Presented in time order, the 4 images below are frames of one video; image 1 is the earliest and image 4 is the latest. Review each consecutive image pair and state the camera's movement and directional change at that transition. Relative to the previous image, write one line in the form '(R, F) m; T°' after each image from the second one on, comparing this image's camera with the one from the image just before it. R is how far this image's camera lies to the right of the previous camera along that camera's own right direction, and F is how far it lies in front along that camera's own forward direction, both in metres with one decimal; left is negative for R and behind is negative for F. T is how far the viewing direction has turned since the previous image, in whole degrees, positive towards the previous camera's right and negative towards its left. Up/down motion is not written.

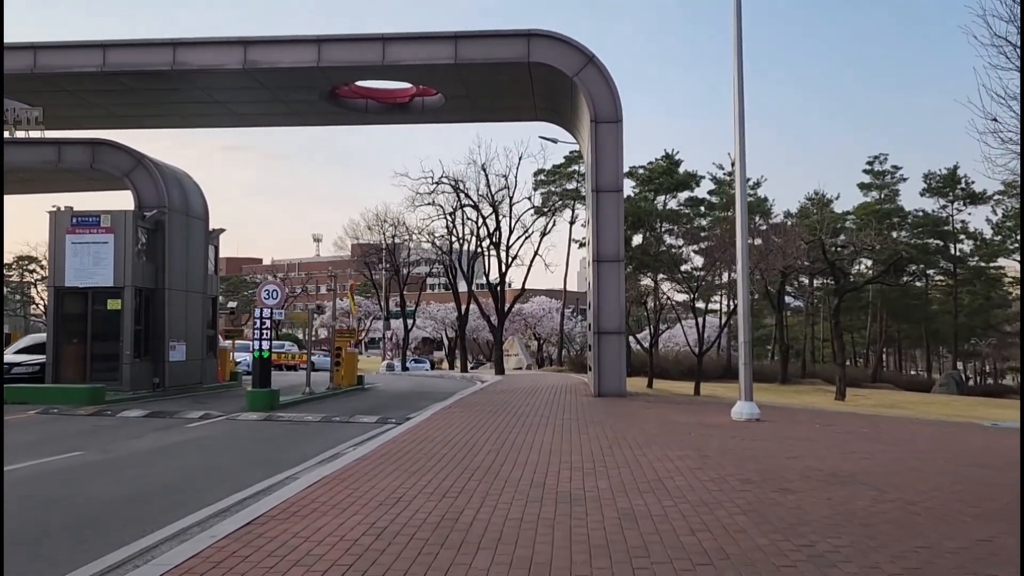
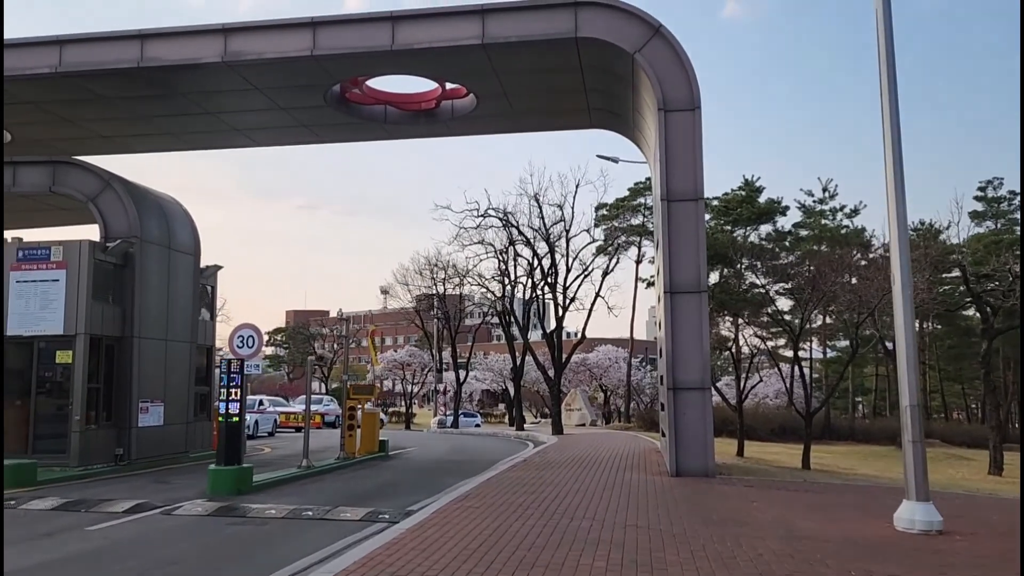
(+0.4, +5.1) m; -5°
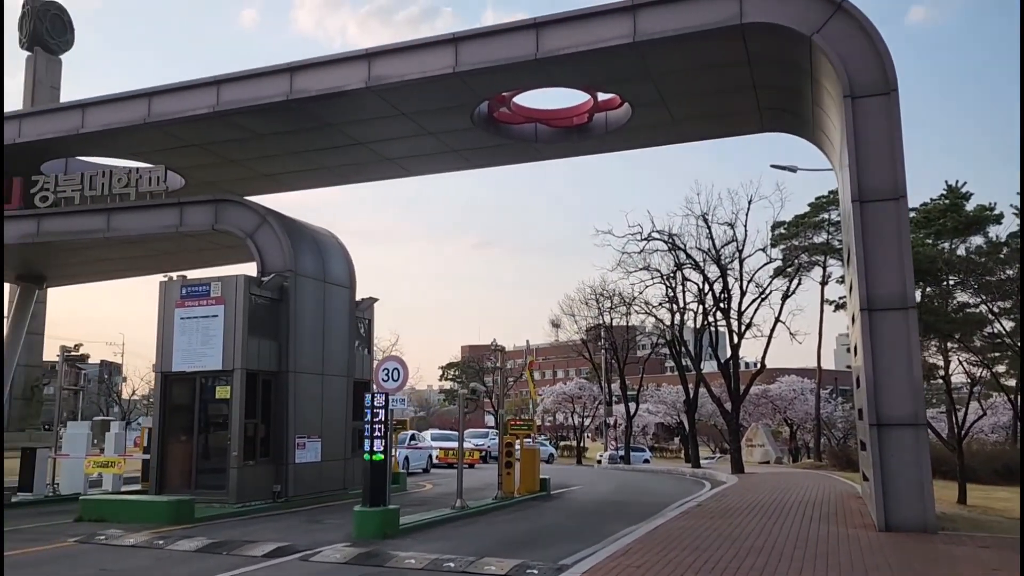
(+0.2, +1.6) m; -12°
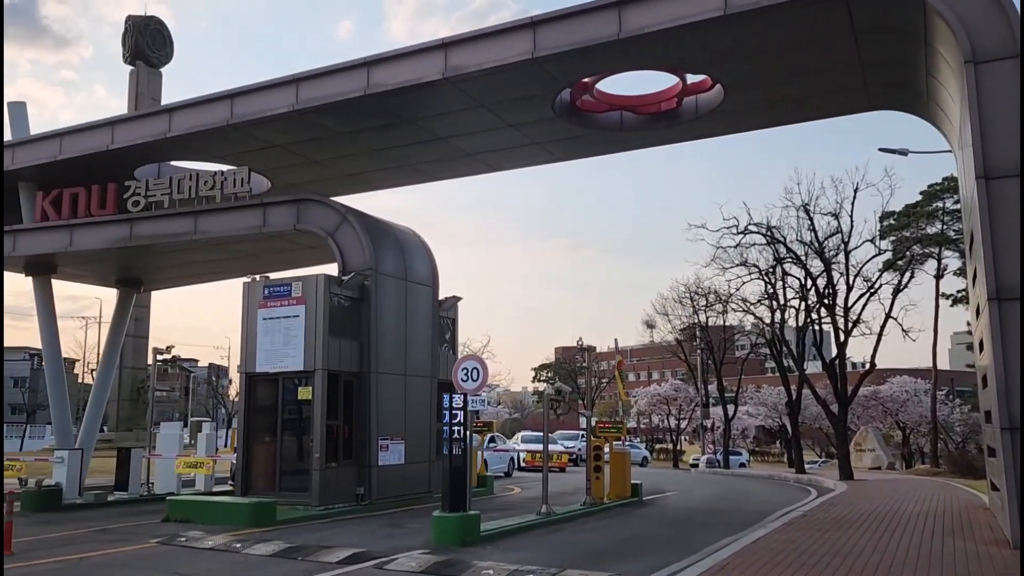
(+0.2, +0.8) m; -7°
